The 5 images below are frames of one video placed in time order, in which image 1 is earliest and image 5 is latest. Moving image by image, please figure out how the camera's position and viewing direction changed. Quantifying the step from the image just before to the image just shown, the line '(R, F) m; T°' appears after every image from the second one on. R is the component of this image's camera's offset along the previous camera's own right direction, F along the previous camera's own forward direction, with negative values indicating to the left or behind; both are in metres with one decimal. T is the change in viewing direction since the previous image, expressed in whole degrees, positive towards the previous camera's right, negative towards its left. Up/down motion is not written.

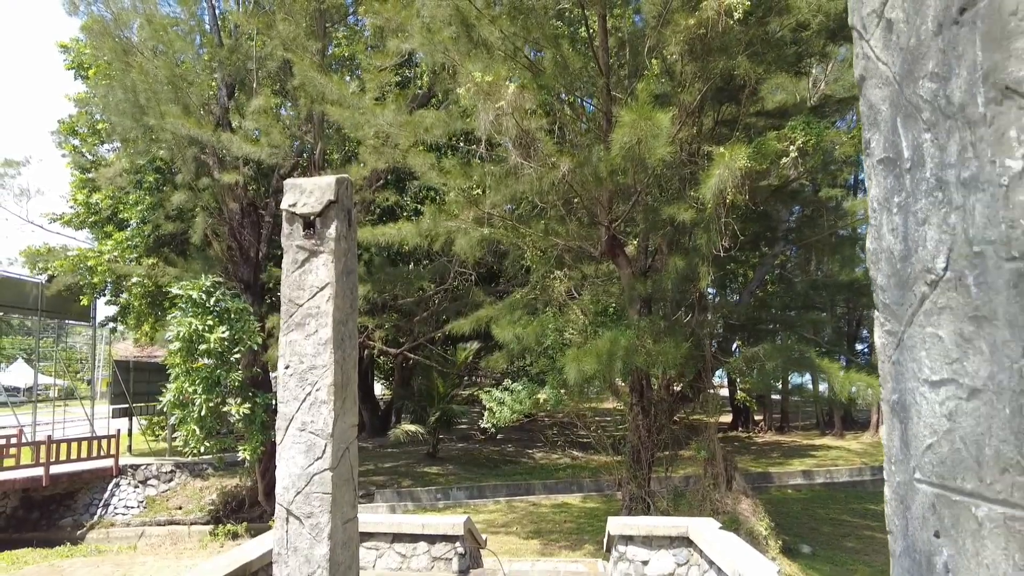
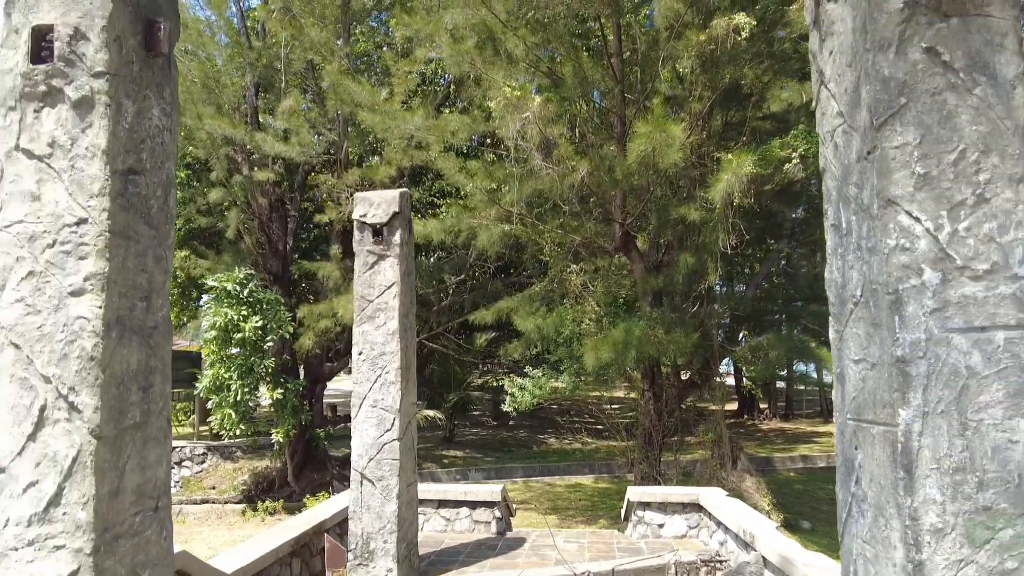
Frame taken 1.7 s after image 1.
(-0.2, -0.5) m; 0°
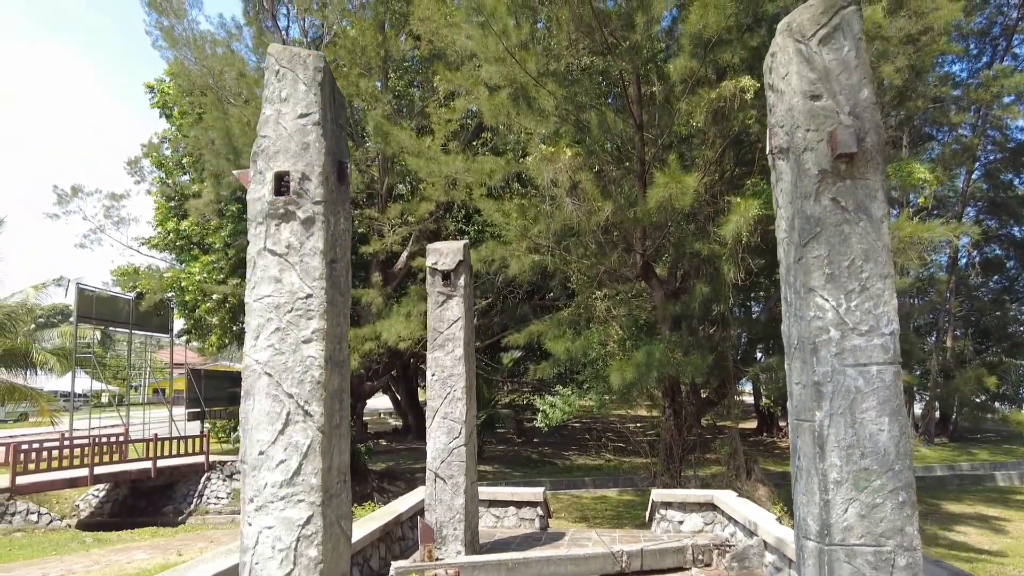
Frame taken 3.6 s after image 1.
(-0.2, -0.8) m; -2°
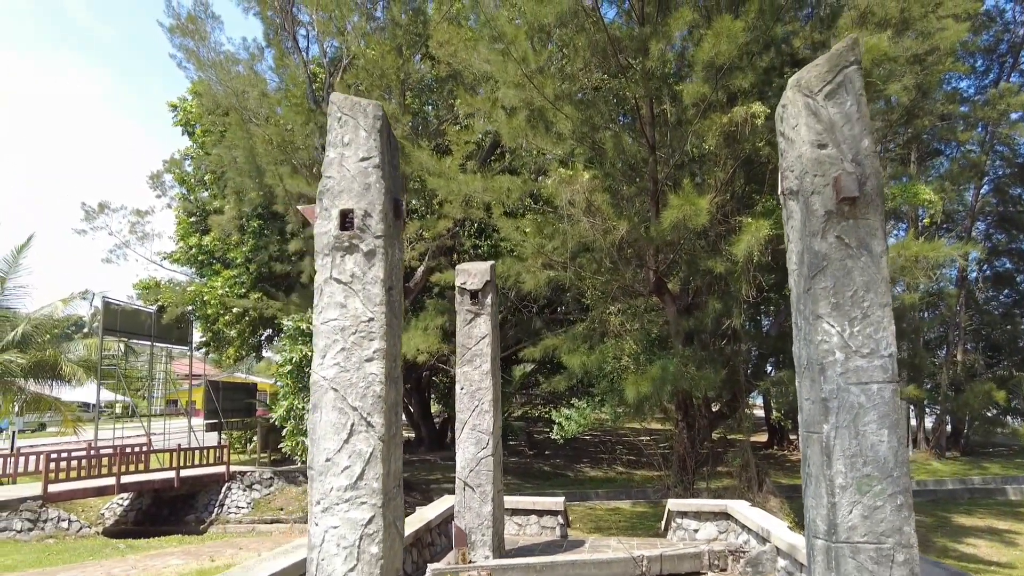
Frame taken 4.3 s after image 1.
(-0.1, -0.3) m; -1°
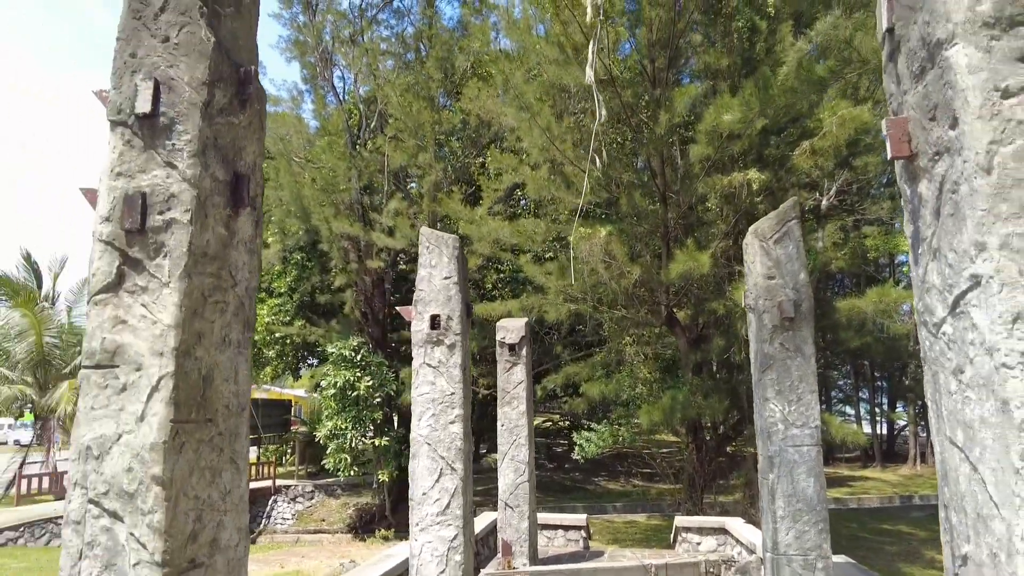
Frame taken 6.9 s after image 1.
(-0.1, -1.1) m; -1°
